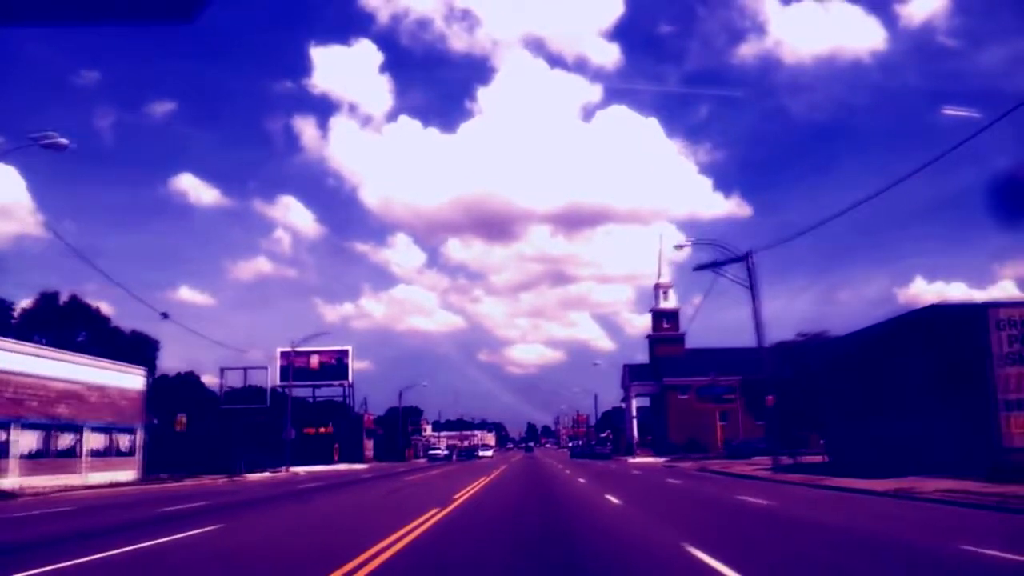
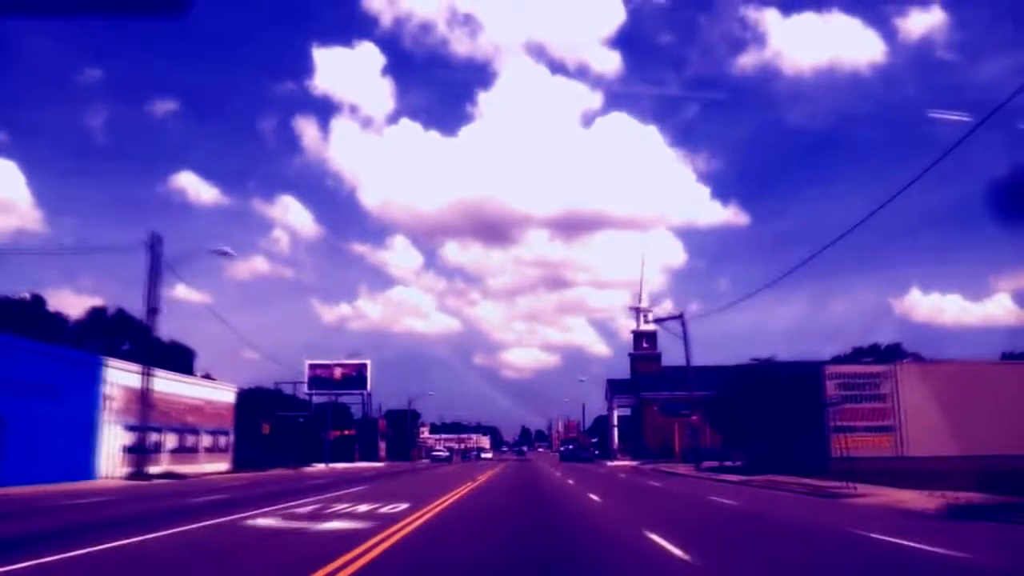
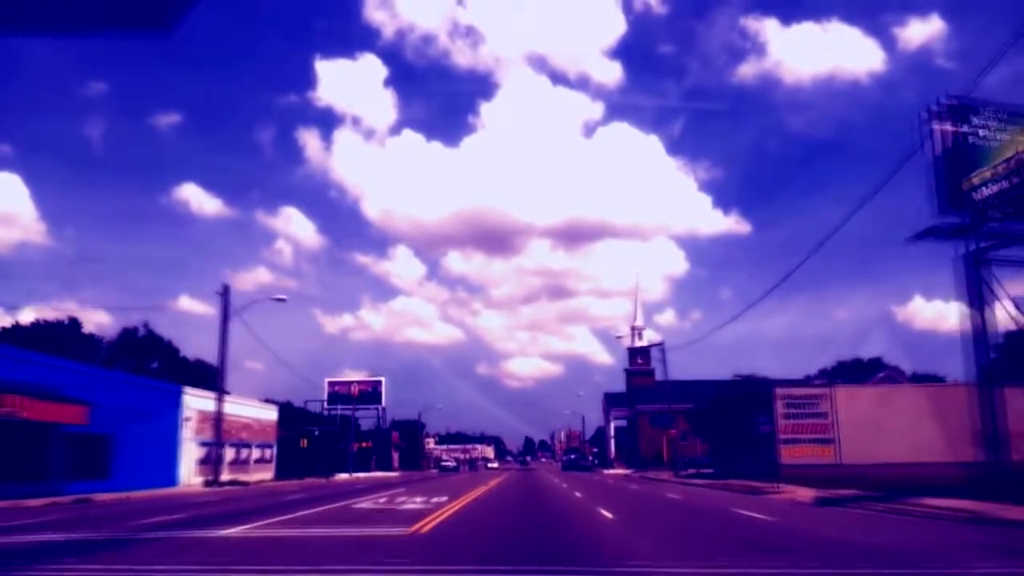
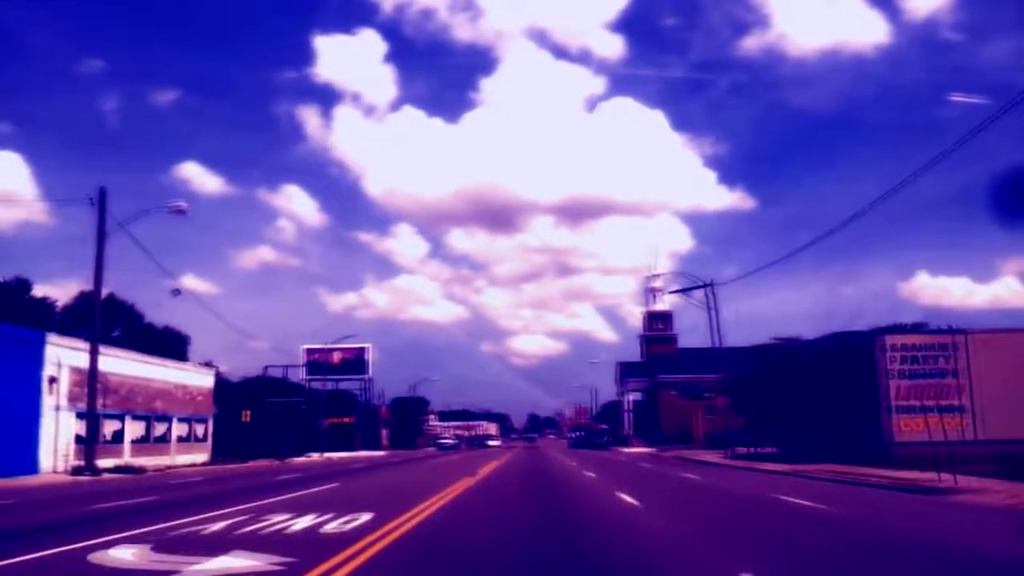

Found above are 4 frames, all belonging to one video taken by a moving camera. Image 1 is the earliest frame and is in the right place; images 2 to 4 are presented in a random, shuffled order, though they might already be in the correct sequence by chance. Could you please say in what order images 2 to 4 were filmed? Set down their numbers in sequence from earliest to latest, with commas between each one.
4, 2, 3
